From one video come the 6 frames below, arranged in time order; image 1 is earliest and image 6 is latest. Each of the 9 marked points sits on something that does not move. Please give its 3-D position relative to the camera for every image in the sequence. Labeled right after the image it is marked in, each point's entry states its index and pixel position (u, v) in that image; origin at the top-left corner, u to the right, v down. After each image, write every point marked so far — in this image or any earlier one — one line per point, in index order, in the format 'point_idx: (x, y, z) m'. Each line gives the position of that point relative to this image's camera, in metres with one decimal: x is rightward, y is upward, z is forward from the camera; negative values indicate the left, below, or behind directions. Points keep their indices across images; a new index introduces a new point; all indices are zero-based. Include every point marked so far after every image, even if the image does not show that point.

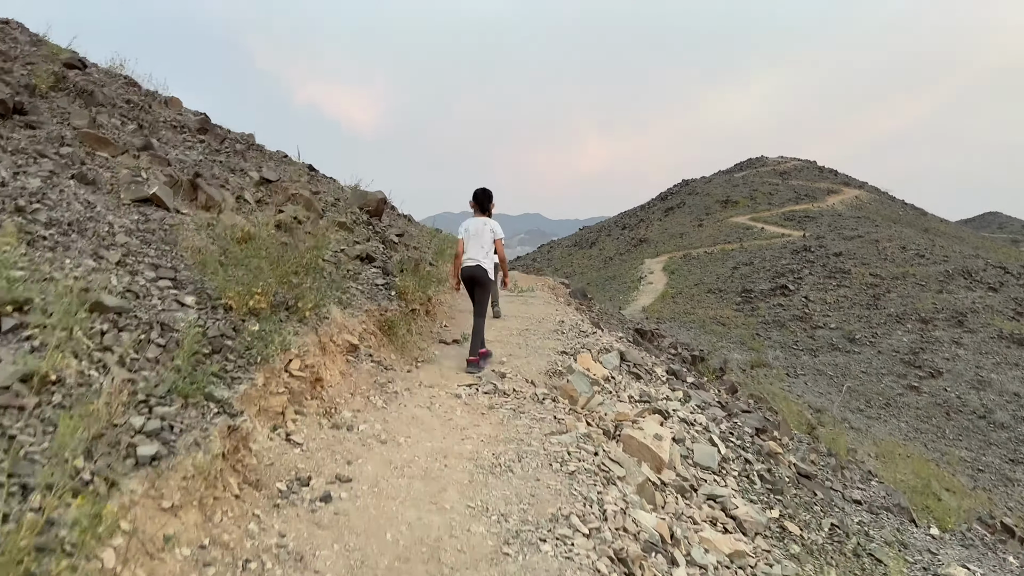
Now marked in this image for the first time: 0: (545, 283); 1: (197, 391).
0: (+0.5, +0.1, +14.6) m
1: (-1.2, -0.4, +3.1) m
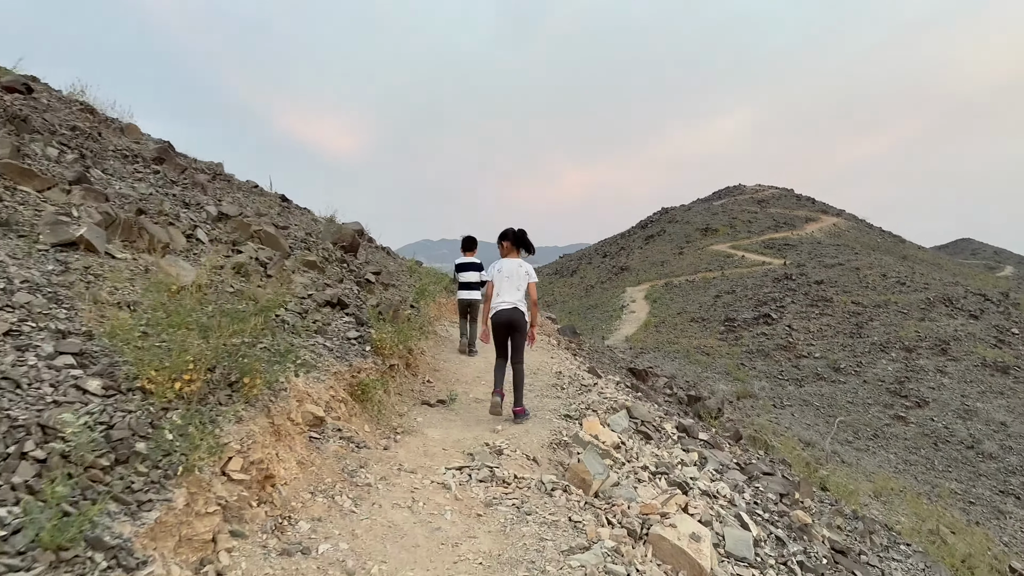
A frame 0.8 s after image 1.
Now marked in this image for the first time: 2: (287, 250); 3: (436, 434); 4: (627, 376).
0: (+0.3, -0.5, +13.8) m
1: (-1.1, -0.7, +2.1) m
2: (-2.2, +0.4, +7.9) m
3: (-0.5, -0.9, +4.9) m
4: (+1.6, -1.3, +12.2) m
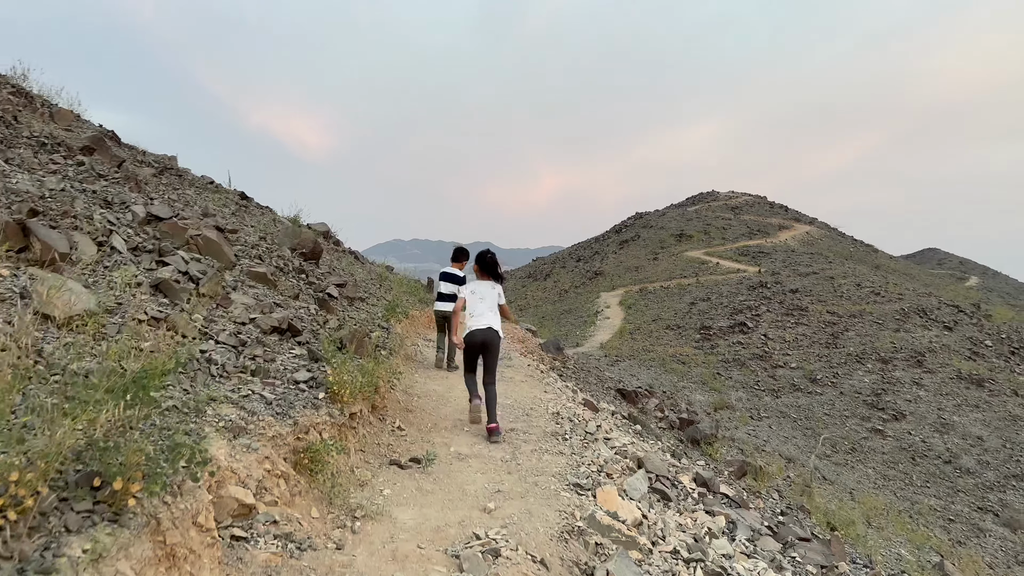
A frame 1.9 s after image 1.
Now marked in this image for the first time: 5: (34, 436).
0: (0.0, -0.7, +12.5) m
1: (-1.0, -0.8, +0.9) m
2: (-2.3, +0.2, +6.6) m
3: (-0.5, -1.0, +3.7) m
4: (+1.3, -1.5, +11.0) m
5: (-1.4, -0.4, +2.4) m
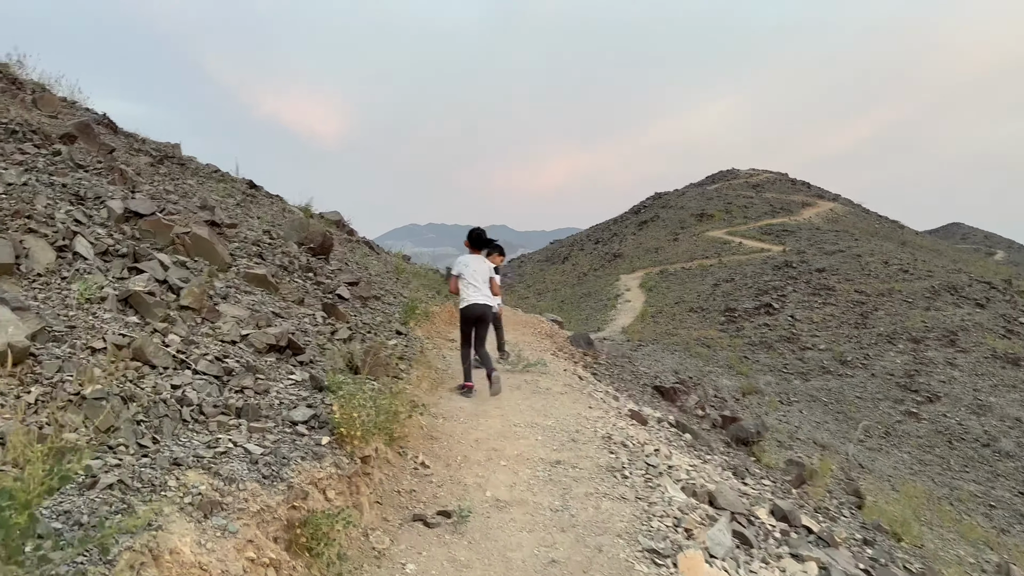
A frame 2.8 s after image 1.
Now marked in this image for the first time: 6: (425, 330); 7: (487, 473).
0: (+0.4, -0.6, +11.6) m
1: (-0.9, -0.9, 0.0) m
2: (-2.0, +0.2, +5.7) m
3: (-0.2, -1.1, +2.8) m
4: (+1.7, -1.4, +10.1) m
5: (-1.2, -0.5, +1.5) m
6: (-0.8, -0.4, +7.9) m
7: (-0.1, -1.0, +4.3) m
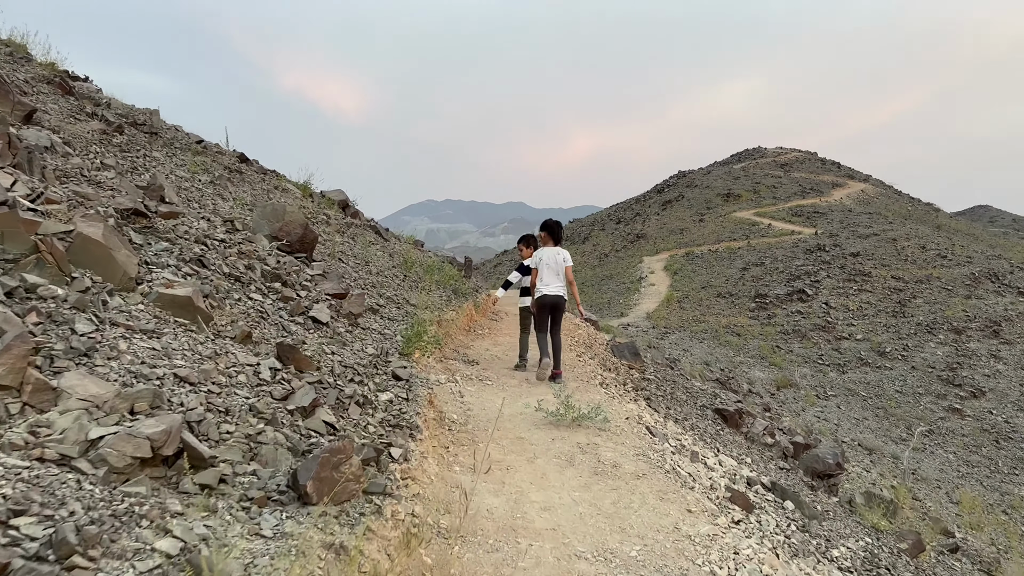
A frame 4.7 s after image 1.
0: (+0.7, -0.6, +9.6) m
1: (-0.8, -1.3, -2.0) m
2: (-1.8, 0.0, +3.7) m
3: (-0.1, -1.4, +0.8) m
4: (+2.0, -1.4, +8.1) m
5: (-1.0, -0.8, -0.5) m
6: (-0.5, -0.5, +5.9) m
7: (+0.1, -1.2, +2.3) m
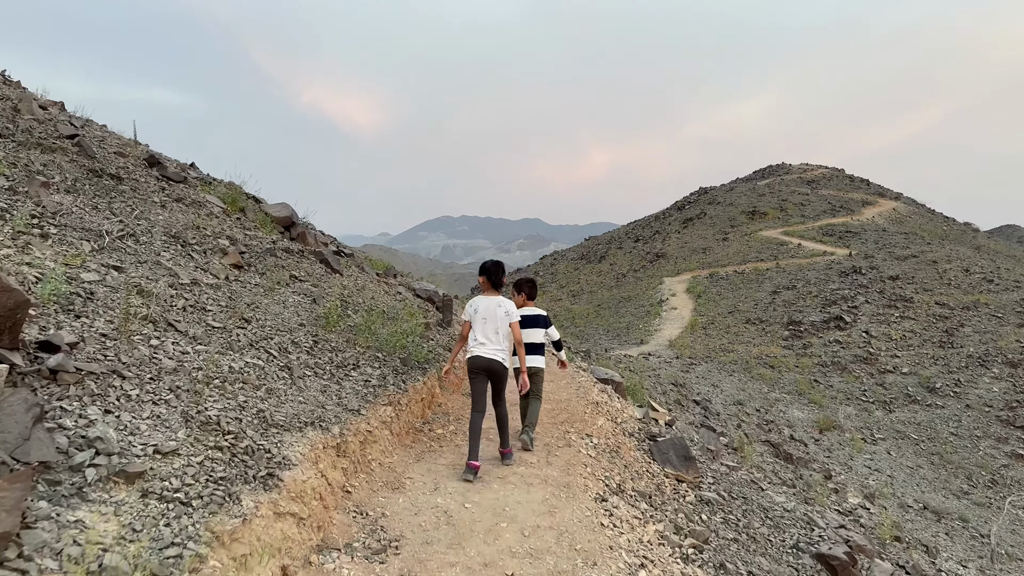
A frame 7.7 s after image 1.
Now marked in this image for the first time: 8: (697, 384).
0: (+0.6, -1.1, +6.1) m
1: (-1.1, -1.5, -5.5) m
2: (-2.0, -0.3, +0.3) m
3: (-0.4, -1.7, -2.7) m
4: (+1.9, -1.9, +4.5) m
5: (-1.4, -1.1, -4.0) m
6: (-0.8, -1.0, +2.4) m
7: (-0.2, -1.6, -1.2) m
8: (+4.8, -2.7, +19.0) m
